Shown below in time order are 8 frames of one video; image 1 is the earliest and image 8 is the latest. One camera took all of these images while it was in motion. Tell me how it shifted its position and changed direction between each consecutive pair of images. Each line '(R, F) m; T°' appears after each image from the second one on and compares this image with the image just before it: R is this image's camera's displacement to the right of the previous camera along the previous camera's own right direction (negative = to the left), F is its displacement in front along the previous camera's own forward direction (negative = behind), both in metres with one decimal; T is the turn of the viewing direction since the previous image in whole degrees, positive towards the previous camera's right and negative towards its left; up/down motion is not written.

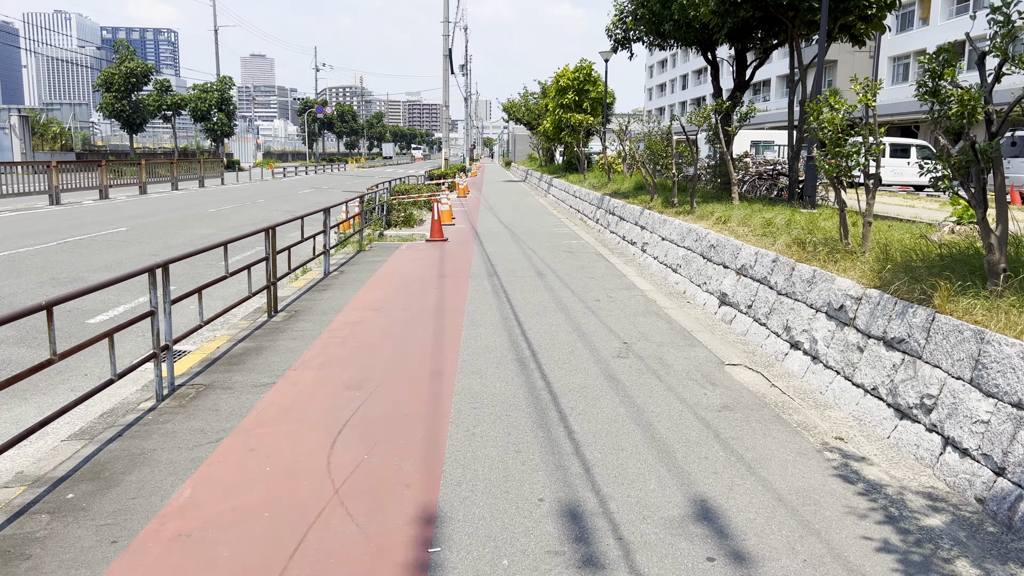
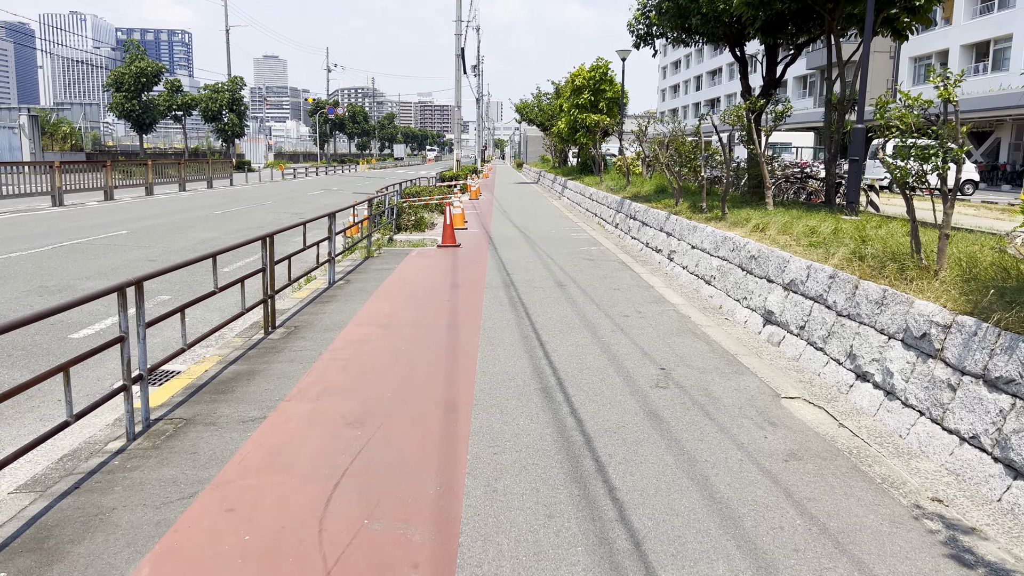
(-0.1, +0.8) m; -1°
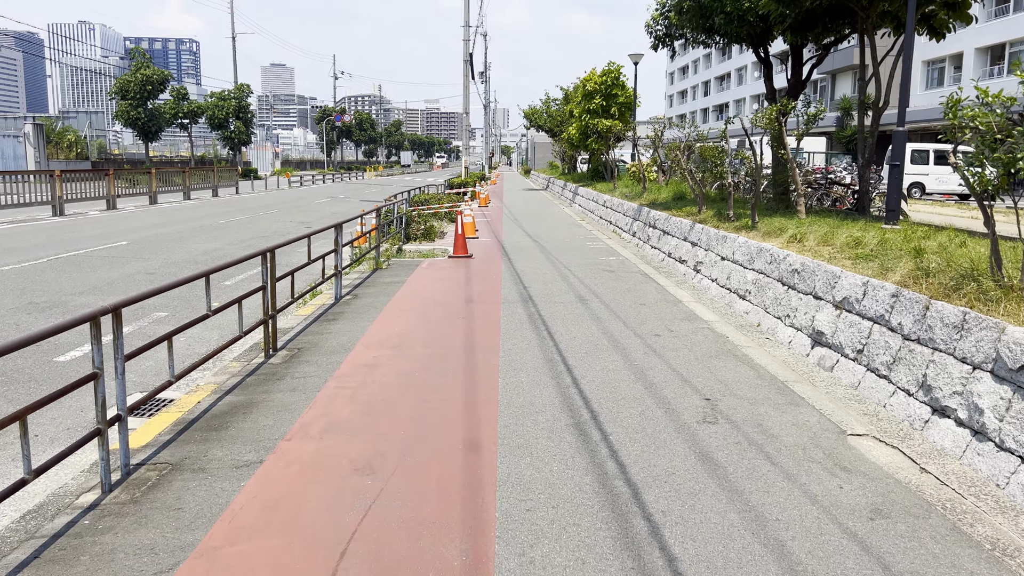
(-0.1, +0.6) m; 0°
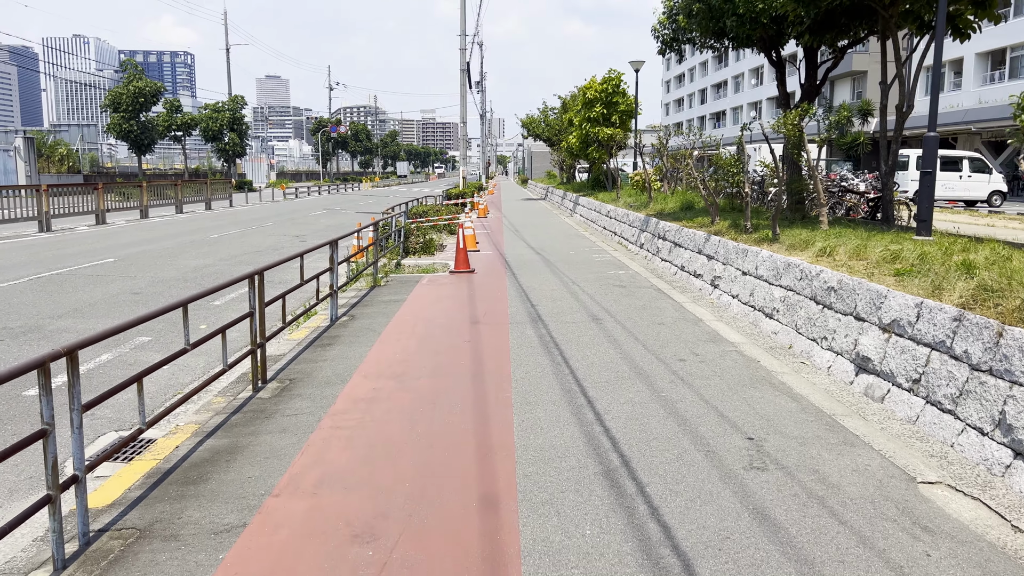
(-0.1, +0.6) m; 0°
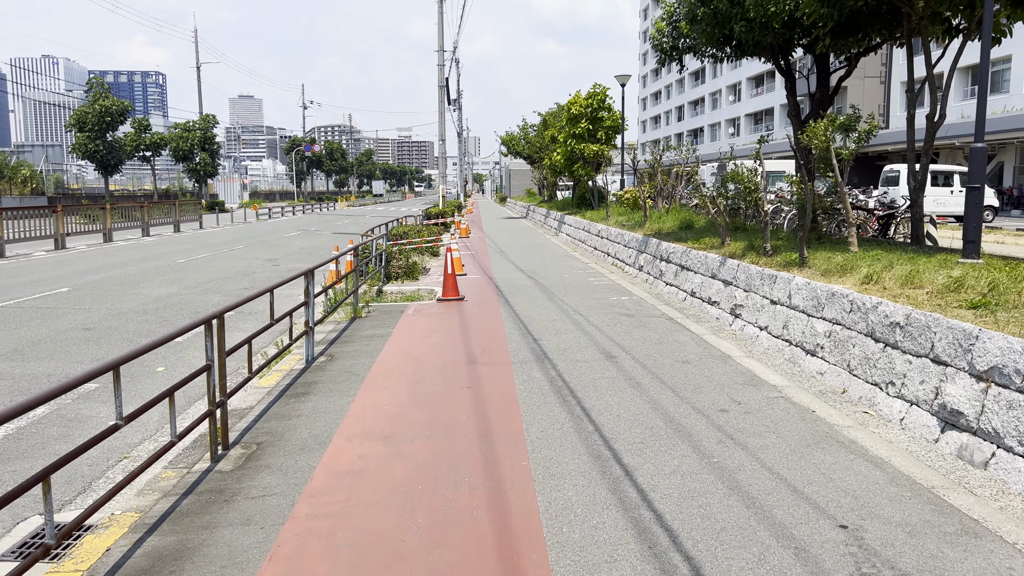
(-0.2, +1.0) m; +2°
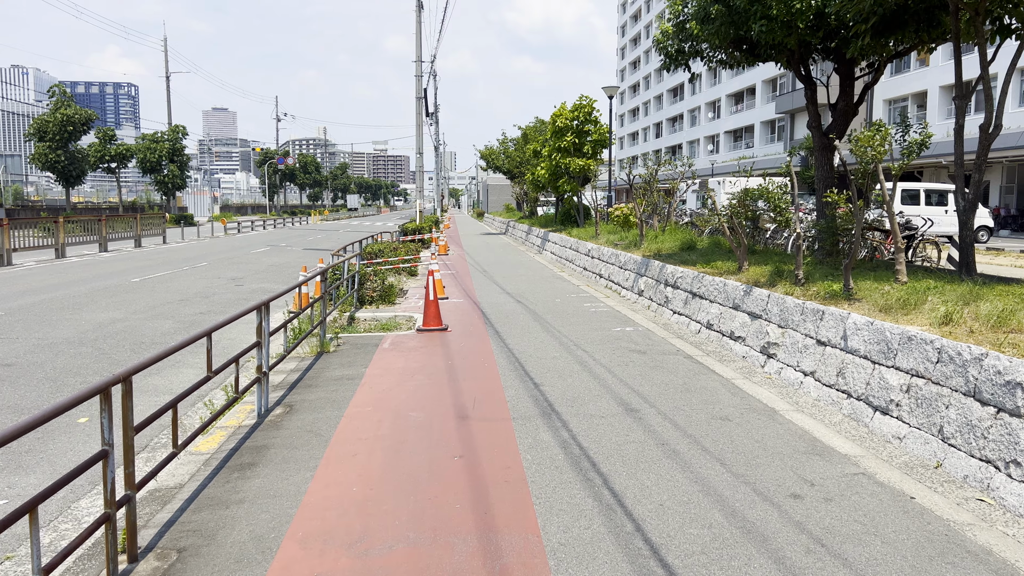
(-0.2, +1.3) m; +2°
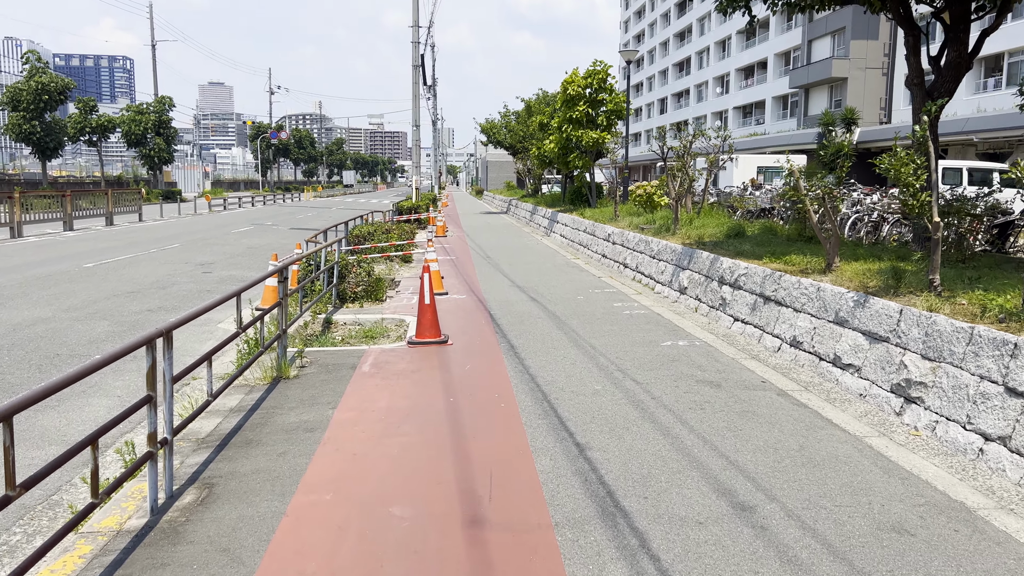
(-0.2, +2.3) m; 0°
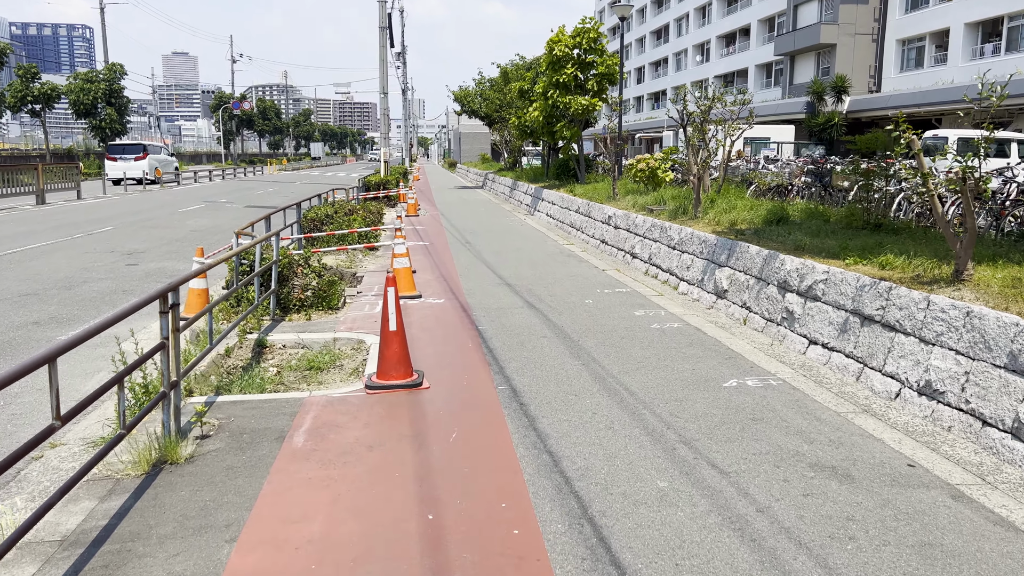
(-0.2, +2.3) m; +2°
